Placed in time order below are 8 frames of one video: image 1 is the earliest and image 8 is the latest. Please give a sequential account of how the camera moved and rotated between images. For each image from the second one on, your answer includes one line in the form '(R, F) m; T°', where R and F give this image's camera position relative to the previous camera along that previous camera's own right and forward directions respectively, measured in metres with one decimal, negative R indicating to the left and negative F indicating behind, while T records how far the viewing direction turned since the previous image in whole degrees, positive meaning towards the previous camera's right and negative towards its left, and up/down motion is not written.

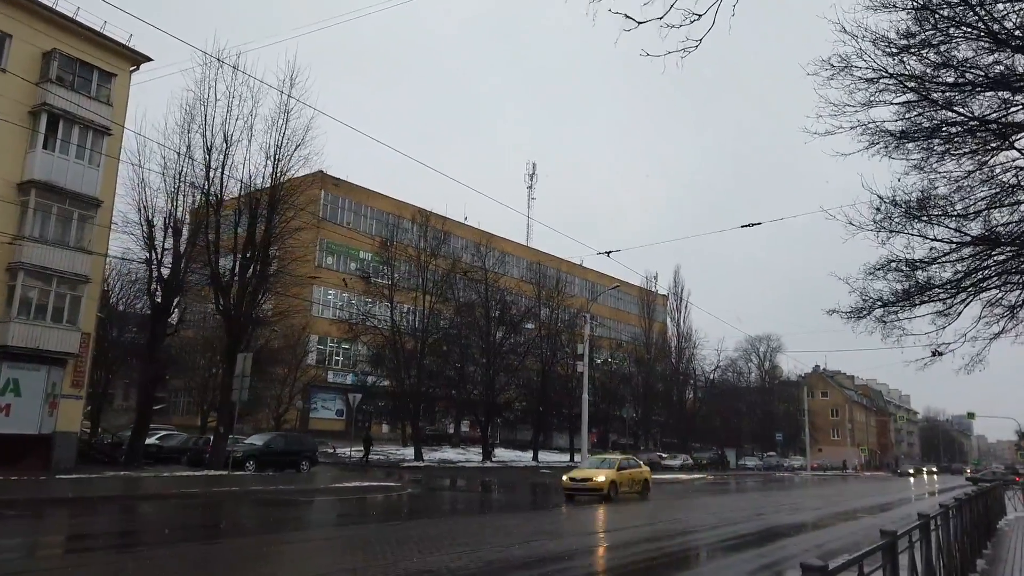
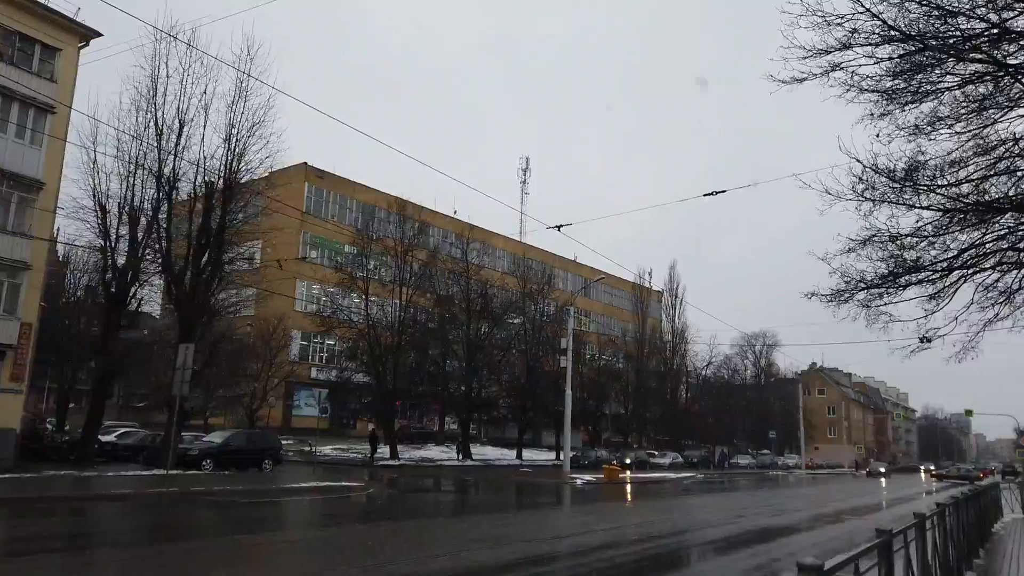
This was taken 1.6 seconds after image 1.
(+0.8, +1.2) m; 0°
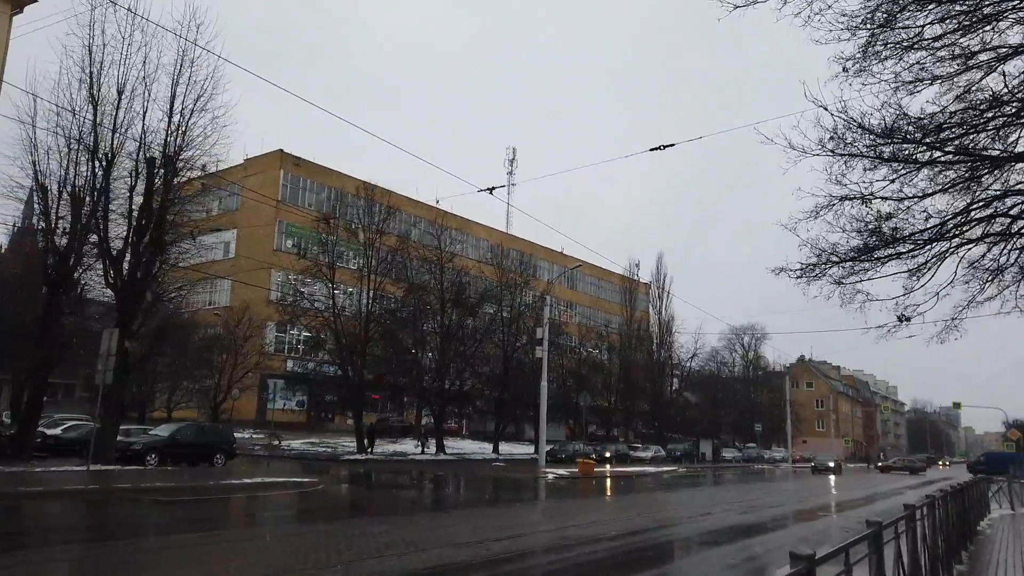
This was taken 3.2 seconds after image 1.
(+0.8, +1.2) m; +1°
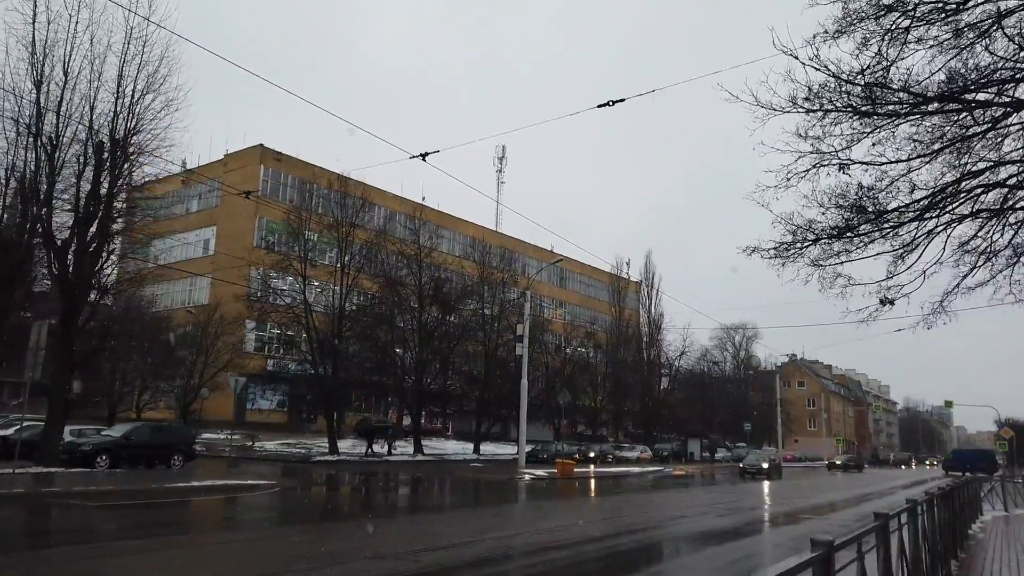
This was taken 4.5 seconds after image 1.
(+0.6, +1.0) m; 0°
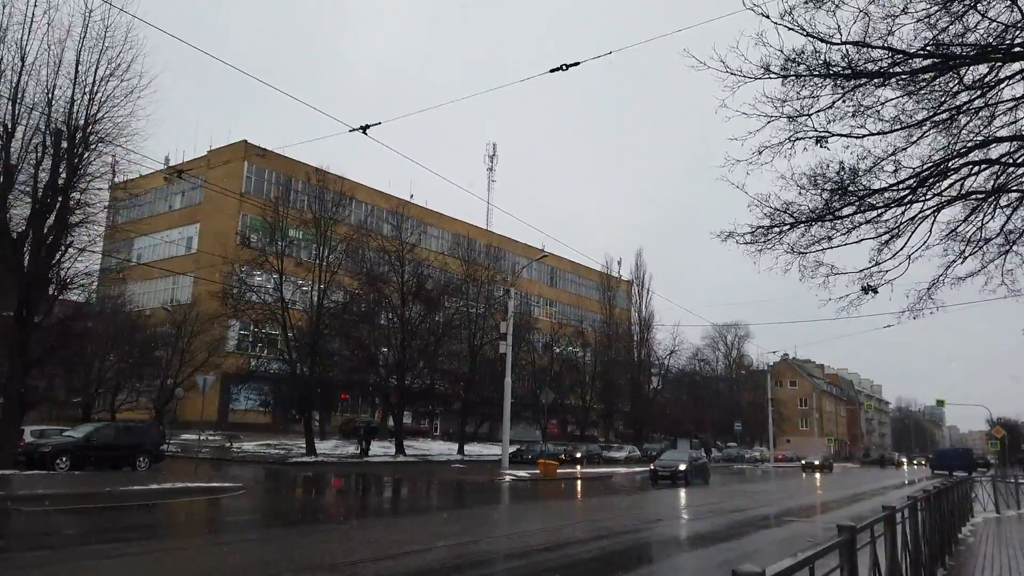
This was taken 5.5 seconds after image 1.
(+0.5, +0.7) m; 0°
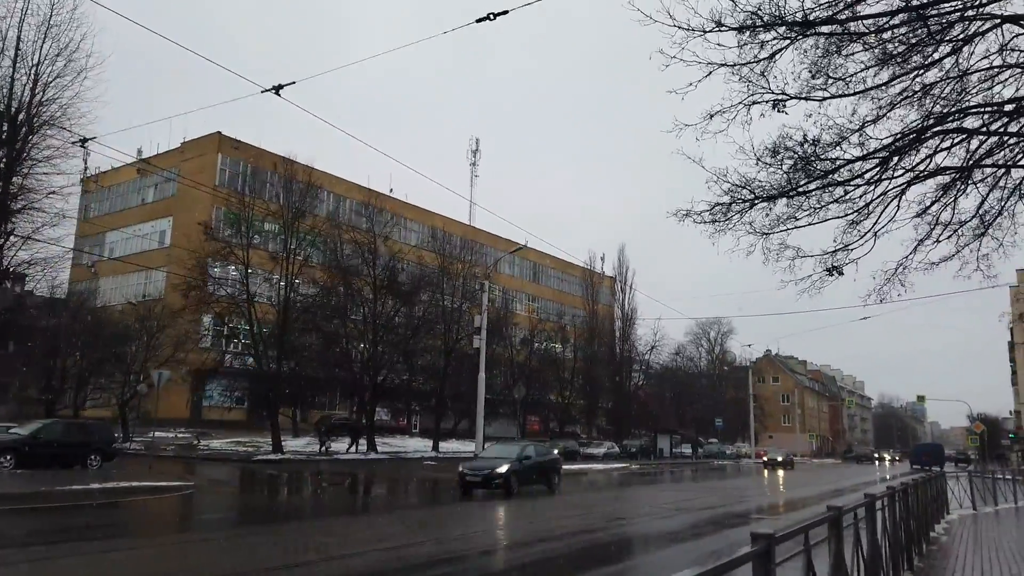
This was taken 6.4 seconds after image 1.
(+0.5, +0.7) m; +1°
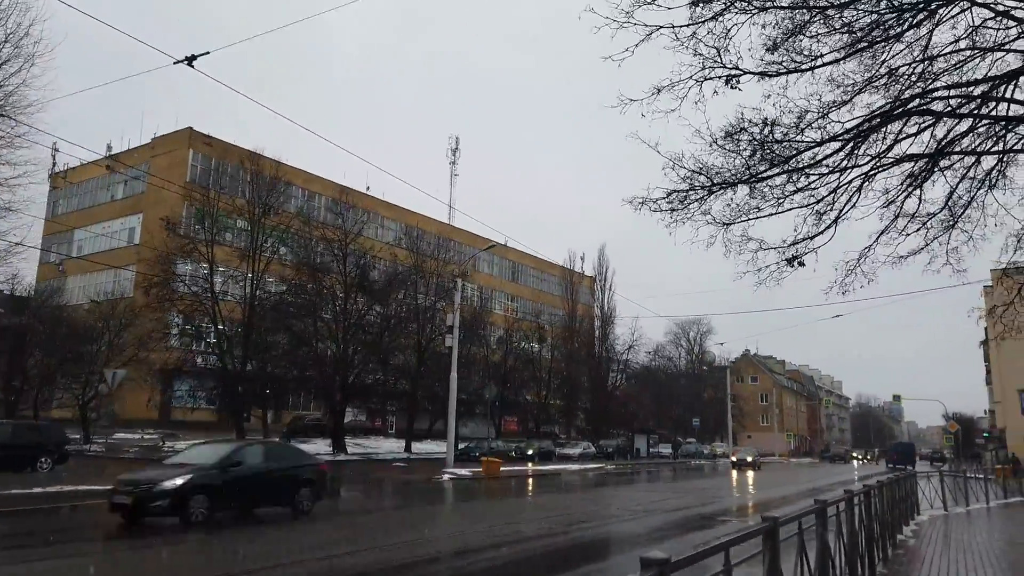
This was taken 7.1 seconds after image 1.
(+0.4, +0.5) m; +1°
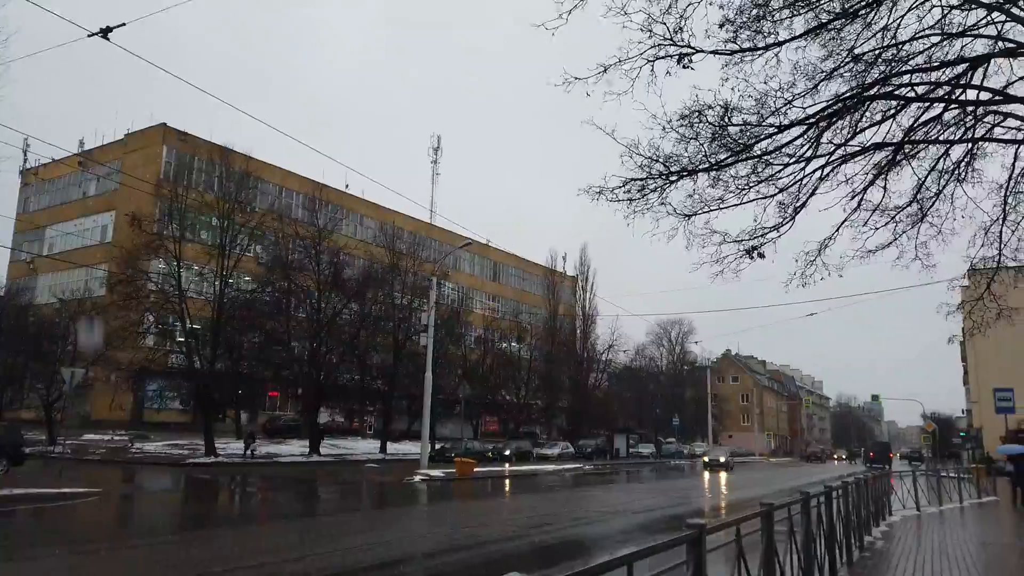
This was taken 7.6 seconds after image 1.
(+0.3, +0.4) m; +1°
